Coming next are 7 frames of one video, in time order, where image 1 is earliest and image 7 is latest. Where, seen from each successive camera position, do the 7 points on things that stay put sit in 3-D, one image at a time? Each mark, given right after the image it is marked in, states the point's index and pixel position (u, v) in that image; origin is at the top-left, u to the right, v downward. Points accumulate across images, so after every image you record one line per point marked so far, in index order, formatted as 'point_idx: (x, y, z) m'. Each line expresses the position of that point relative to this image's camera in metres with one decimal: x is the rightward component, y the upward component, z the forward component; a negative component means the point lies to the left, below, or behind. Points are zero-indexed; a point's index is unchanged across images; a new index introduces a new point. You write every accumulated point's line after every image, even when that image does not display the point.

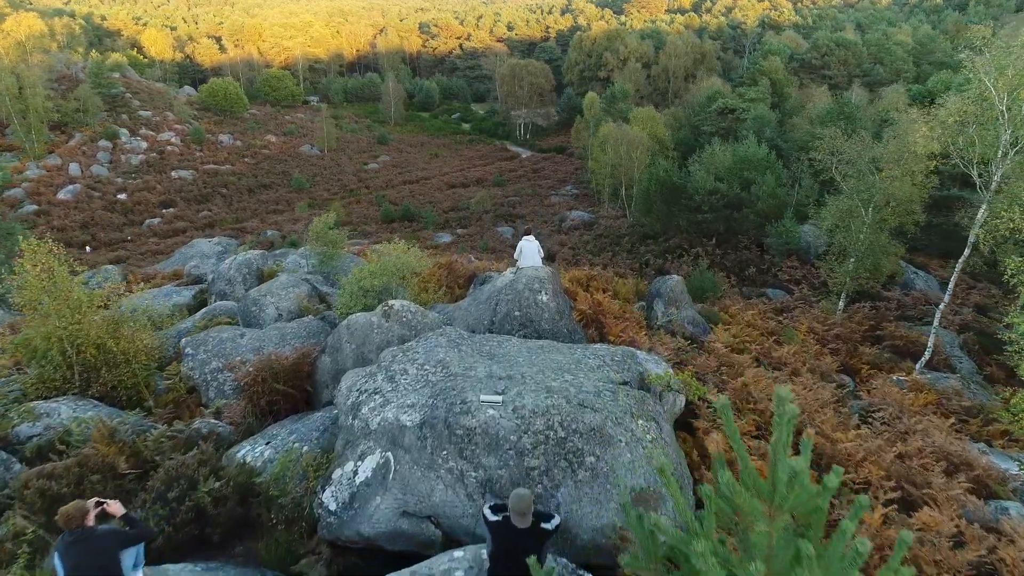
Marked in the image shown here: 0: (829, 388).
0: (+3.5, -1.1, +7.7) m
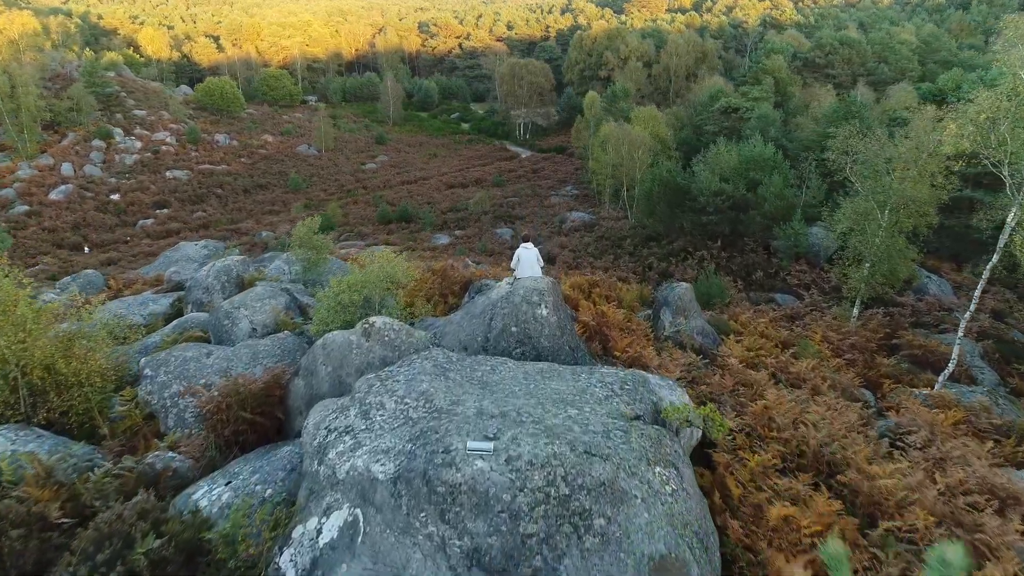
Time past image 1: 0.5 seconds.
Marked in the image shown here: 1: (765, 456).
0: (+3.4, -1.2, +7.1) m
1: (+1.9, -1.3, +5.4) m
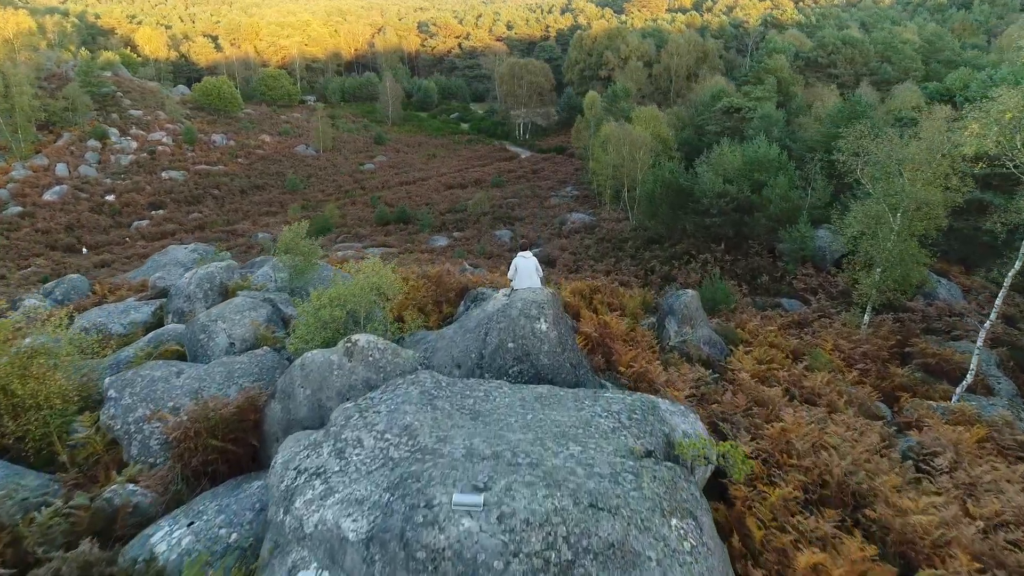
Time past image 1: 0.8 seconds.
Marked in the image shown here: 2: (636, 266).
0: (+3.4, -1.3, +6.6) m
1: (+1.9, -1.4, +4.9) m
2: (+3.5, +0.6, +19.6) m
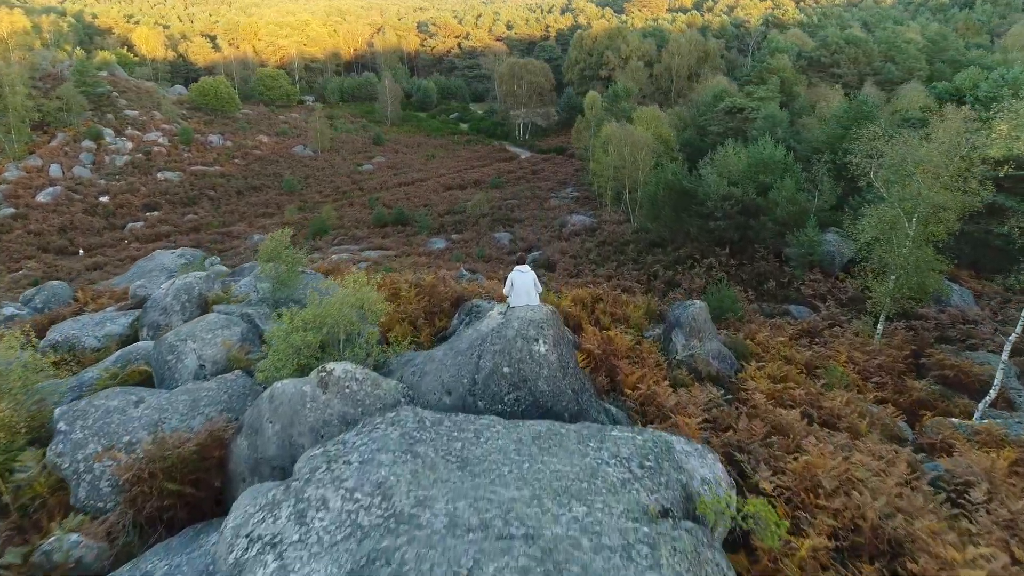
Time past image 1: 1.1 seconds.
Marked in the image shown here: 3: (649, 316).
0: (+3.4, -1.4, +6.1) m
1: (+1.9, -1.5, +4.4) m
2: (+3.4, +0.5, +19.1) m
3: (+2.4, -0.5, +12.4) m
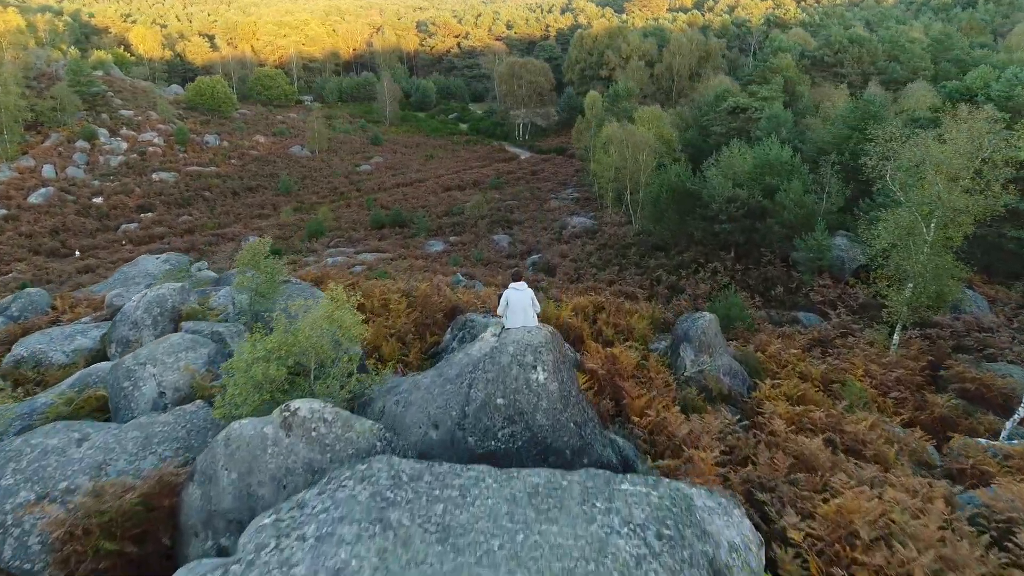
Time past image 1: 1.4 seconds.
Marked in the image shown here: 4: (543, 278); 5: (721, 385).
0: (+3.3, -1.6, +5.5) m
1: (+1.8, -1.7, +3.8) m
2: (+3.4, +0.3, +18.6) m
3: (+2.4, -0.7, +11.8) m
4: (+0.8, +0.3, +18.8) m
5: (+2.3, -1.1, +7.6) m
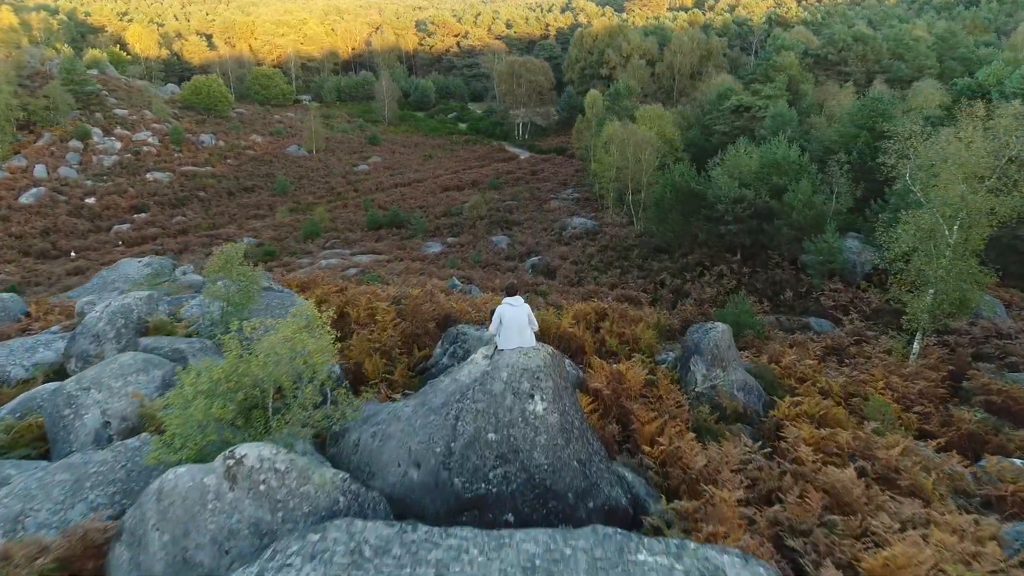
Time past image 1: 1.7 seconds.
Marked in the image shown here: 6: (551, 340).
0: (+3.3, -1.7, +4.9) m
1: (+1.8, -1.8, +3.2) m
2: (+3.4, +0.3, +17.9) m
3: (+2.4, -0.8, +11.2) m
4: (+0.8, +0.2, +18.2) m
5: (+2.2, -1.2, +7.0) m
6: (+0.5, -0.6, +8.7) m
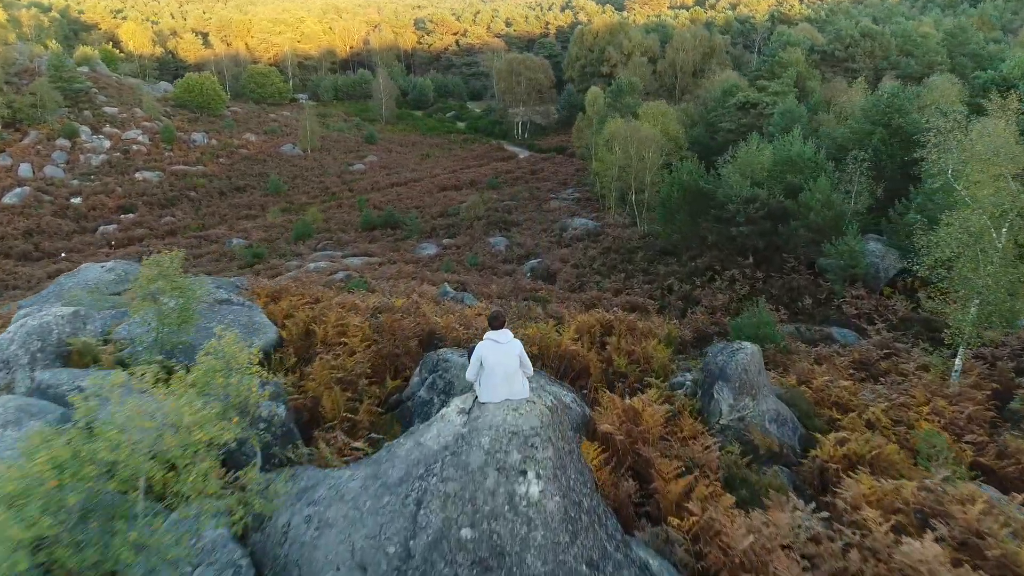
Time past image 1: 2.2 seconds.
0: (+3.2, -1.8, +3.8) m
1: (+1.7, -1.9, +2.1) m
2: (+3.3, +0.1, +16.8) m
3: (+2.3, -0.9, +10.1) m
4: (+0.7, 0.0, +17.0) m
5: (+2.2, -1.3, +5.9) m
6: (+0.4, -0.8, +7.6) m
